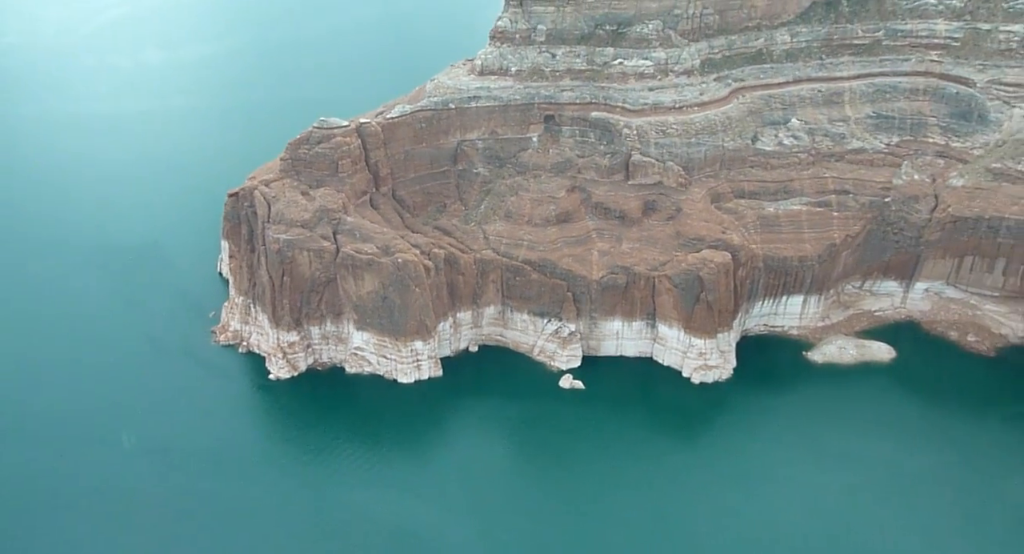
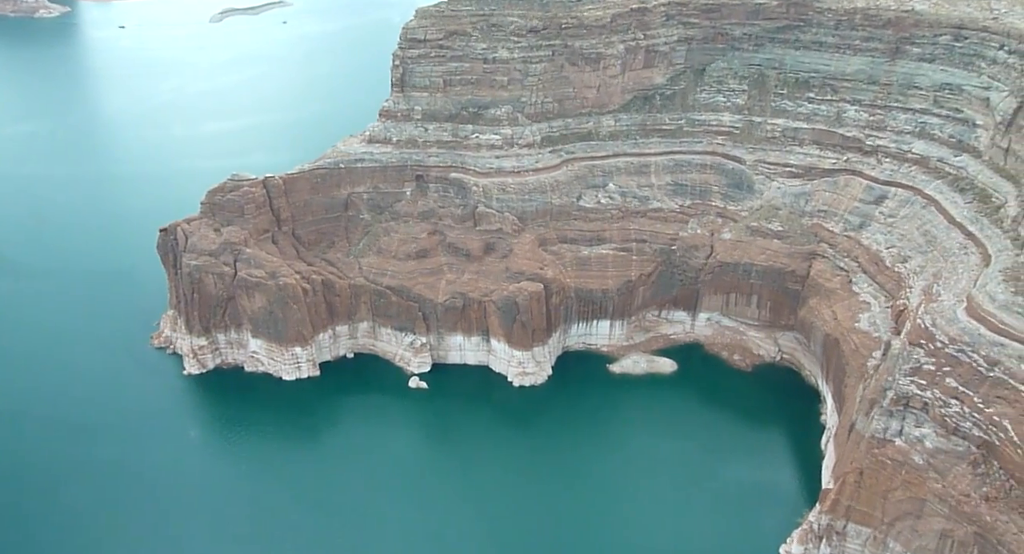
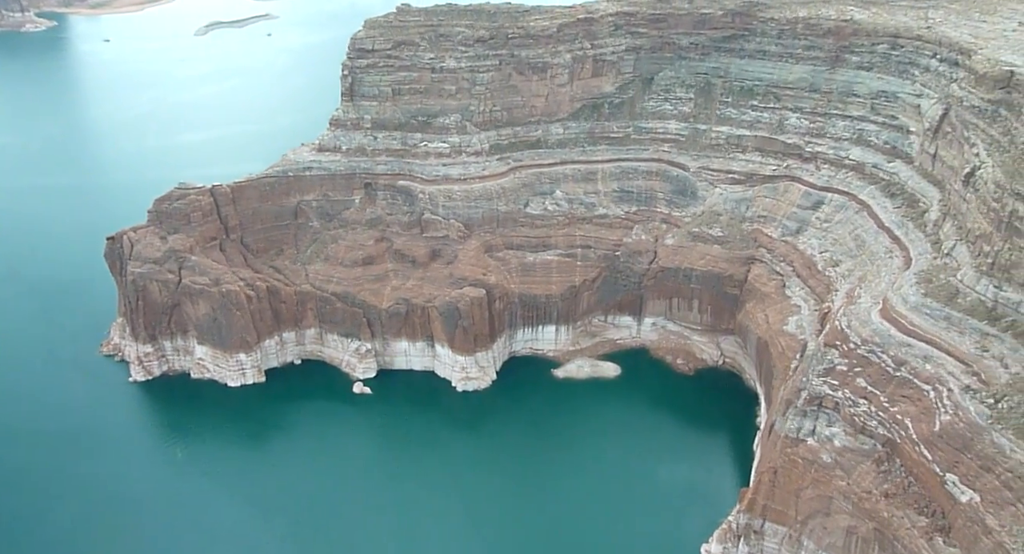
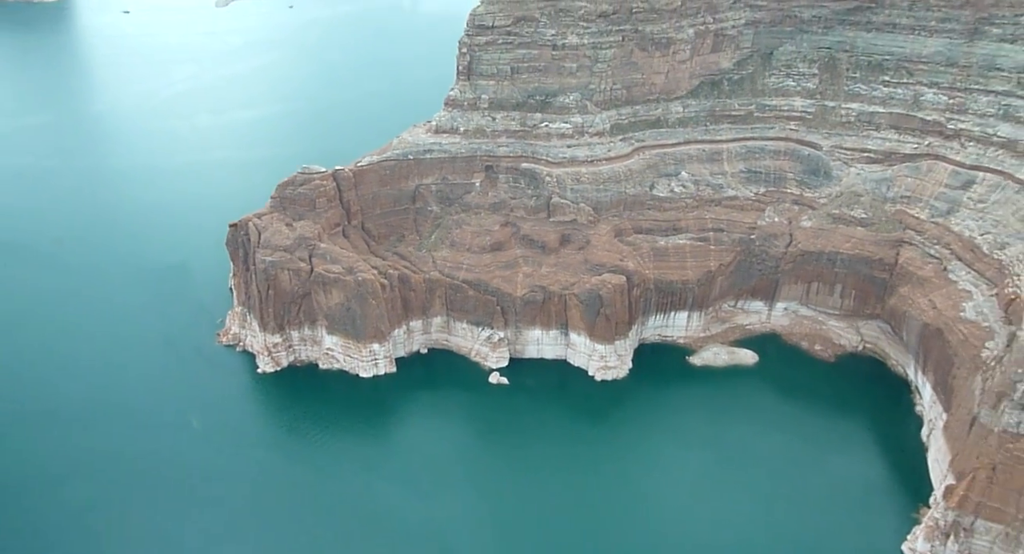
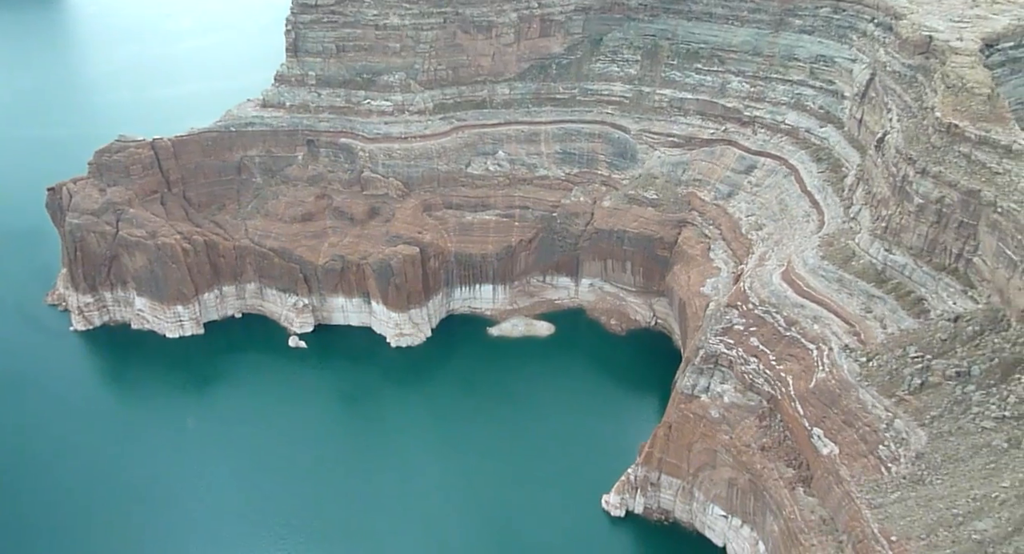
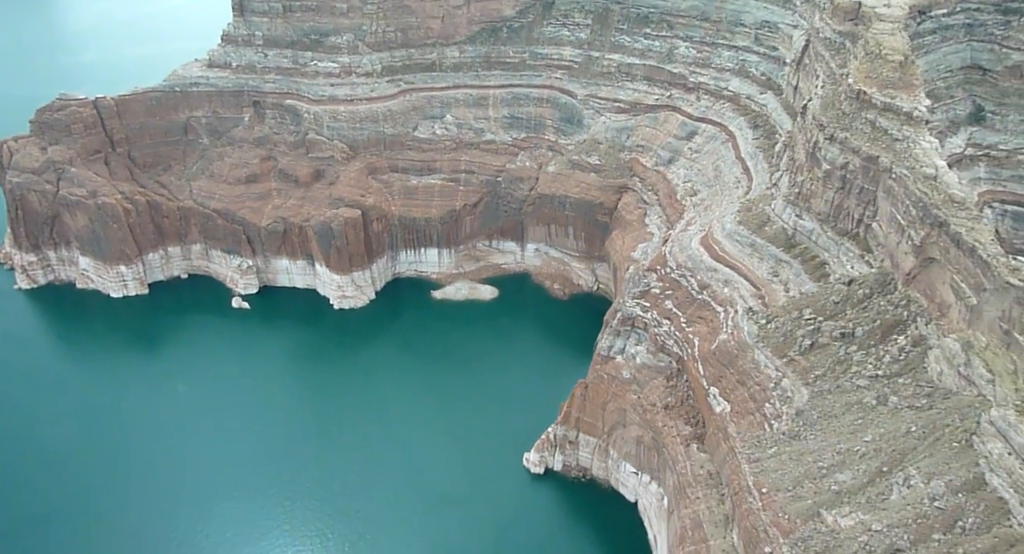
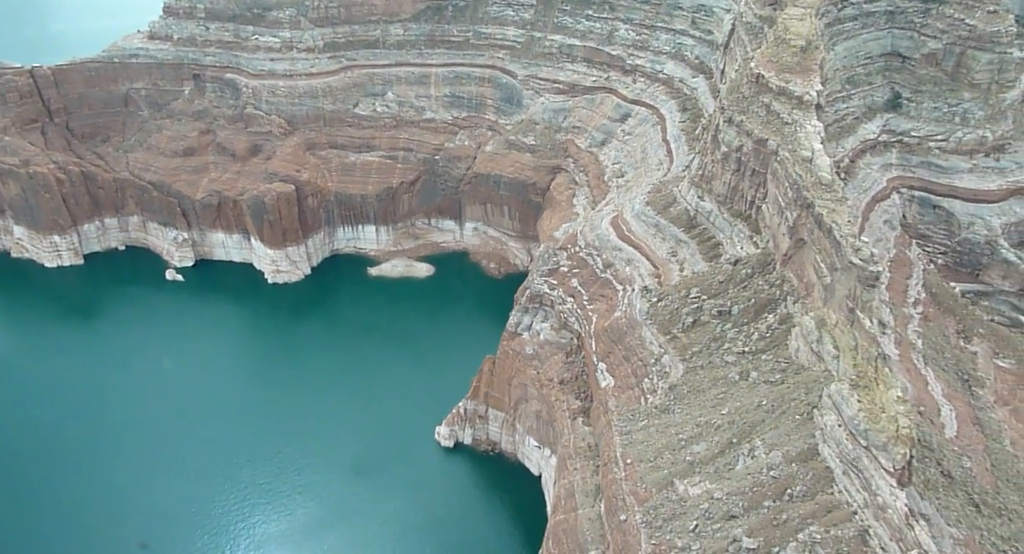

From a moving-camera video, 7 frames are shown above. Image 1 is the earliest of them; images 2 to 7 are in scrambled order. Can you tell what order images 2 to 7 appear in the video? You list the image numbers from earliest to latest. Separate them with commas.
4, 2, 3, 5, 6, 7
